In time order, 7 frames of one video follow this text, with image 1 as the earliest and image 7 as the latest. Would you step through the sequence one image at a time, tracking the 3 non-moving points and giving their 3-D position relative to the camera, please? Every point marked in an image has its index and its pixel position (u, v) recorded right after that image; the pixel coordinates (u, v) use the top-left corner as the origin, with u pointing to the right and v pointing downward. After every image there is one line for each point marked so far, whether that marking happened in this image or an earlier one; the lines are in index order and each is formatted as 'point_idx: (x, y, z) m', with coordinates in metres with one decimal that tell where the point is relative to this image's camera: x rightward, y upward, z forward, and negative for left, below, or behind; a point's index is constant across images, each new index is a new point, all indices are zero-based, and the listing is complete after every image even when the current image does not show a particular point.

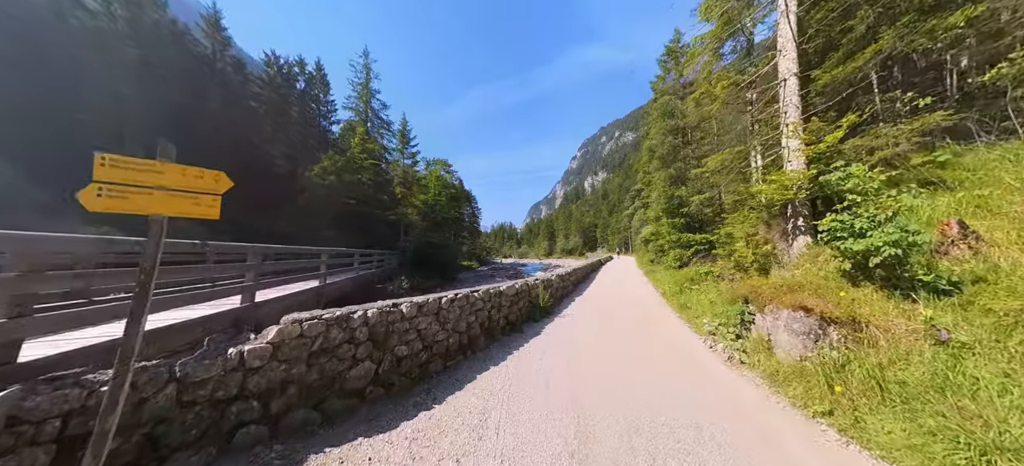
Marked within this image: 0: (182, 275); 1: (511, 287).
0: (-5.4, -0.7, +4.5) m
1: (0.0, -1.3, +6.3) m
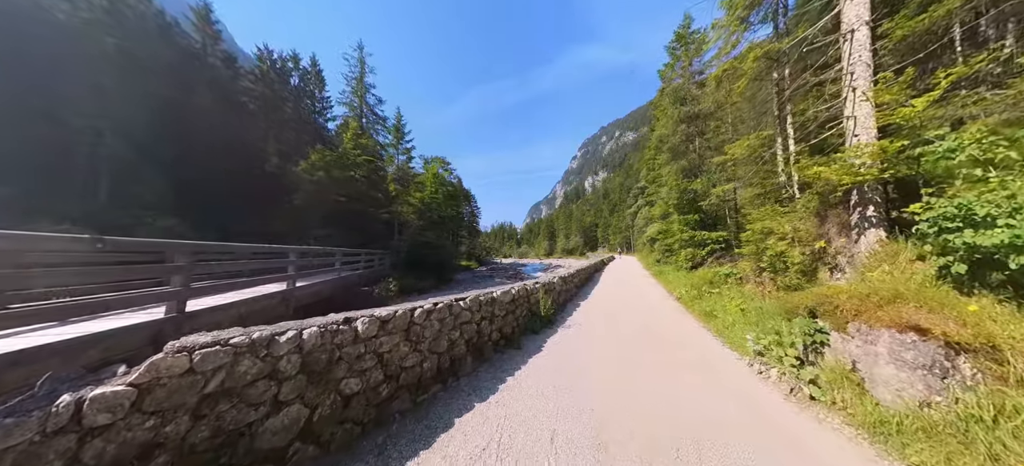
0: (-5.5, -0.6, +3.4) m
1: (-0.1, -1.2, +5.2) m
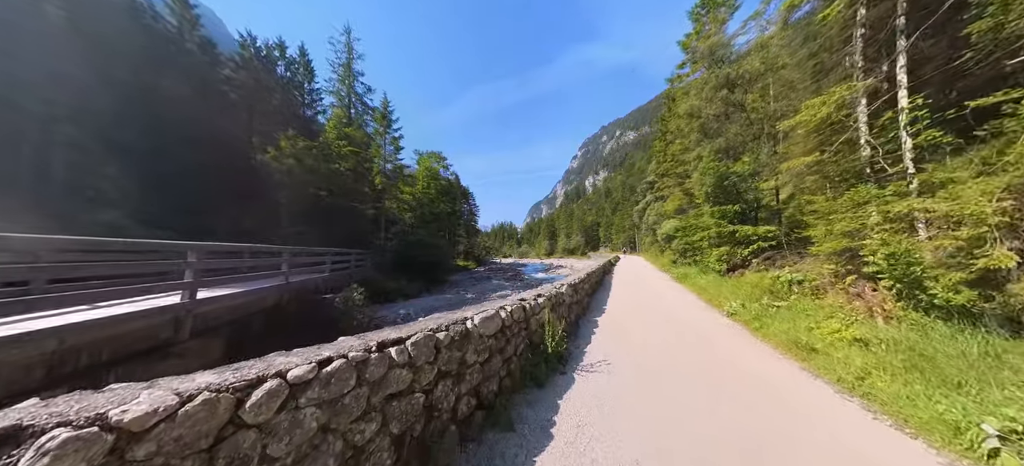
0: (-5.6, -0.4, +1.3) m
1: (-0.2, -1.0, +3.1) m
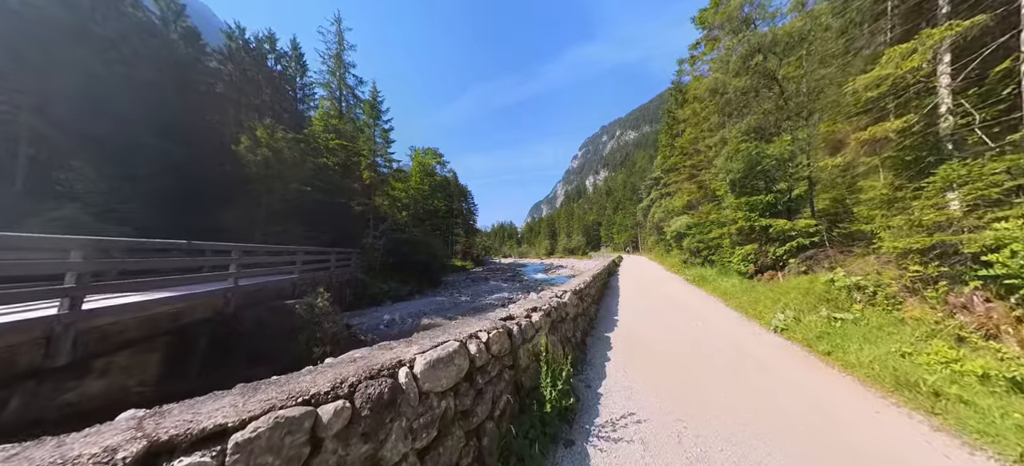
0: (-5.8, -0.3, +0.1) m
1: (-0.4, -0.9, +1.8) m
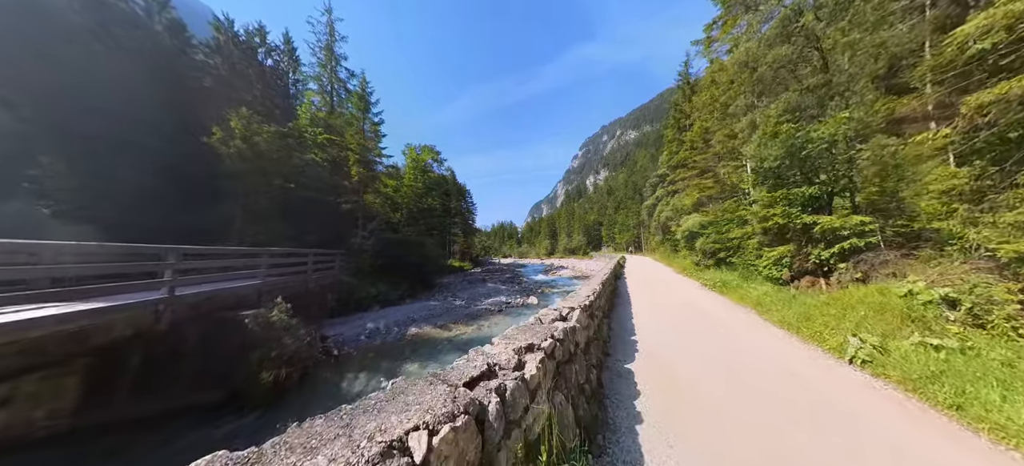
0: (-6.0, -0.2, -1.1) m
1: (-0.6, -0.9, +0.7) m
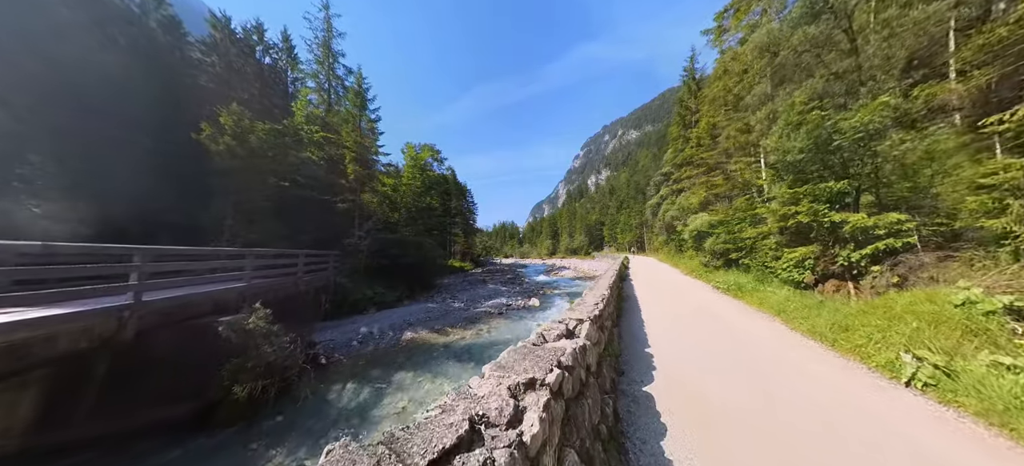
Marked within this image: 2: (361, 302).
0: (-6.0, -0.2, -1.6) m
1: (-0.6, -0.8, +0.2) m
2: (-7.3, -3.4, +13.1) m
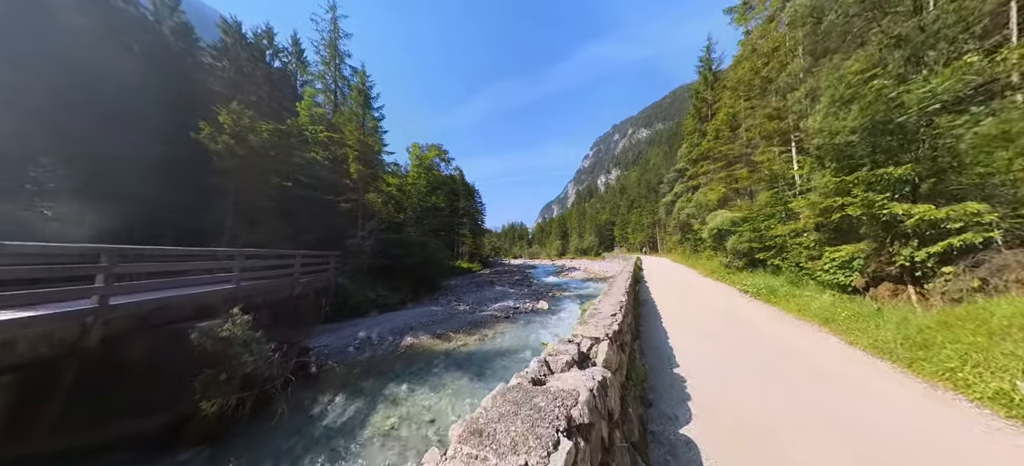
0: (-6.2, -0.2, -2.0) m
1: (-0.7, -0.8, -0.4) m
2: (-7.0, -3.4, +12.7) m
